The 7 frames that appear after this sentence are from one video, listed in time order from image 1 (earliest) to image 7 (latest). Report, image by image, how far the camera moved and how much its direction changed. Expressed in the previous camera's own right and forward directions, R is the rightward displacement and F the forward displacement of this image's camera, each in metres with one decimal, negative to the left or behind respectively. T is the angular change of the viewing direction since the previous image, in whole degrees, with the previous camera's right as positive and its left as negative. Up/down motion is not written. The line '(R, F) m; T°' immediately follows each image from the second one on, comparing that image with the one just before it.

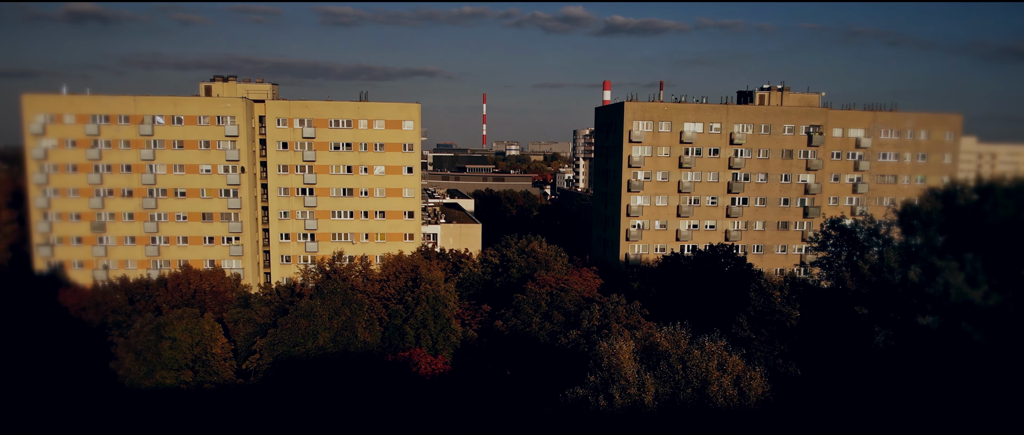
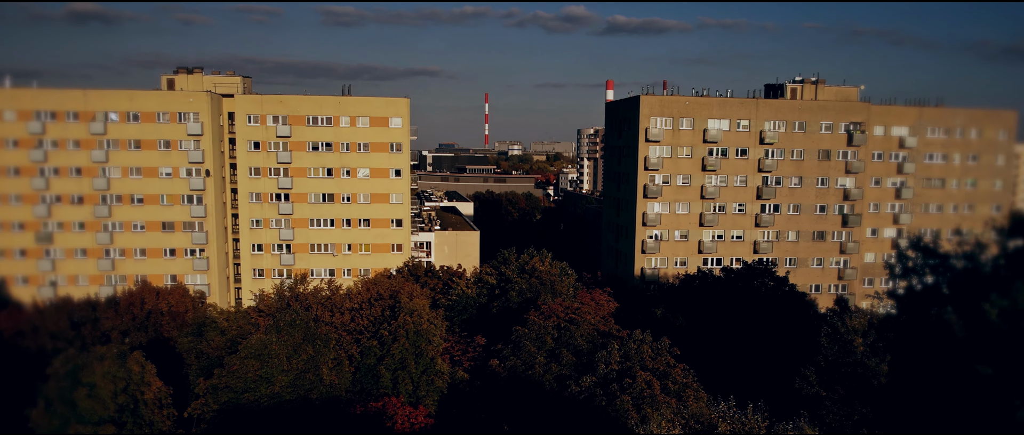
(+0.1, +5.8) m; 0°
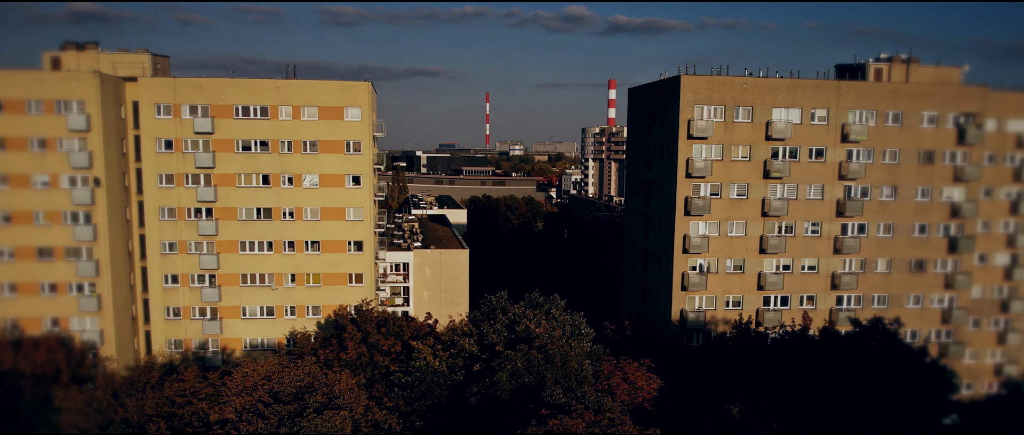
(+0.4, +11.3) m; 0°
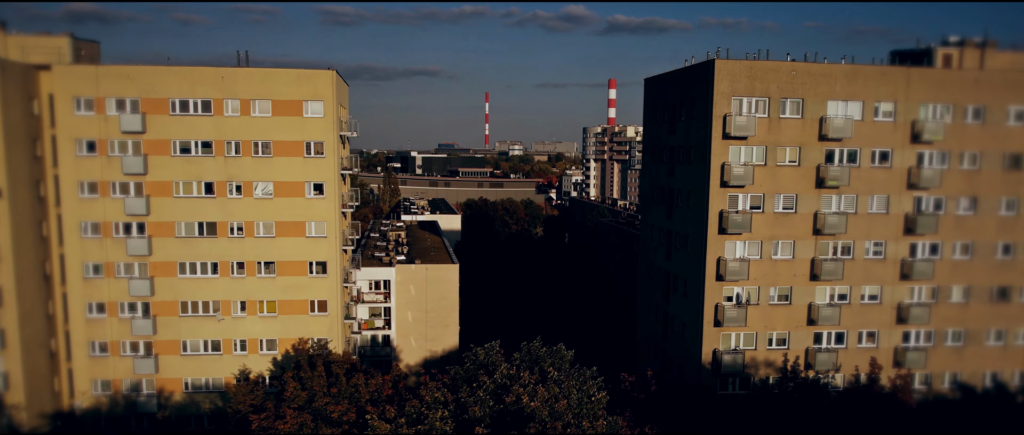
(+0.3, +6.0) m; 0°
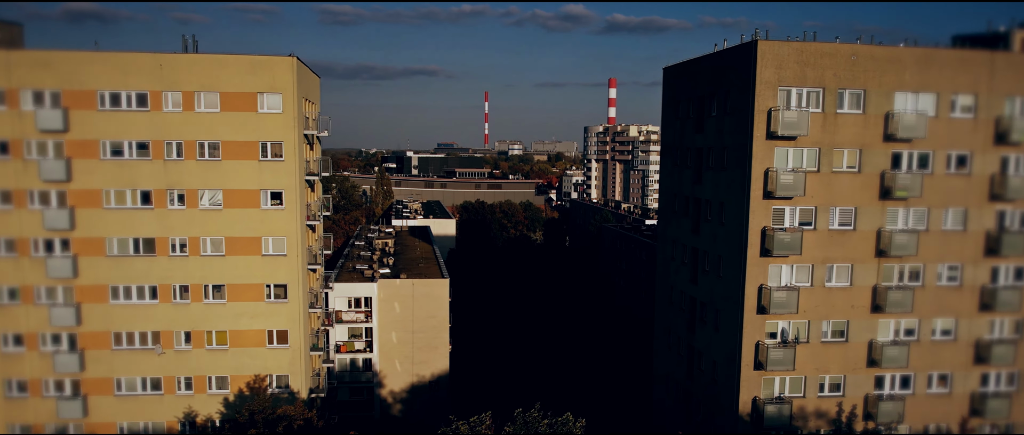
(+0.2, +4.7) m; 0°
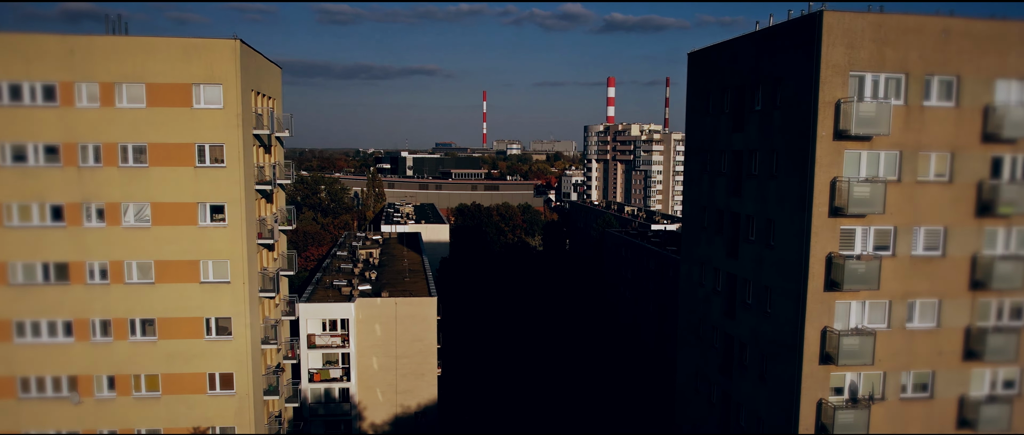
(+0.2, +4.6) m; 0°
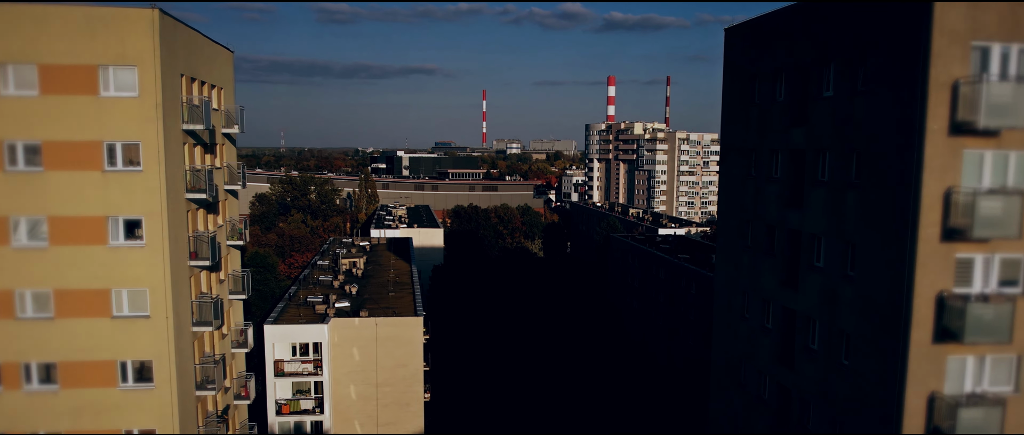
(+0.1, +4.3) m; 0°
